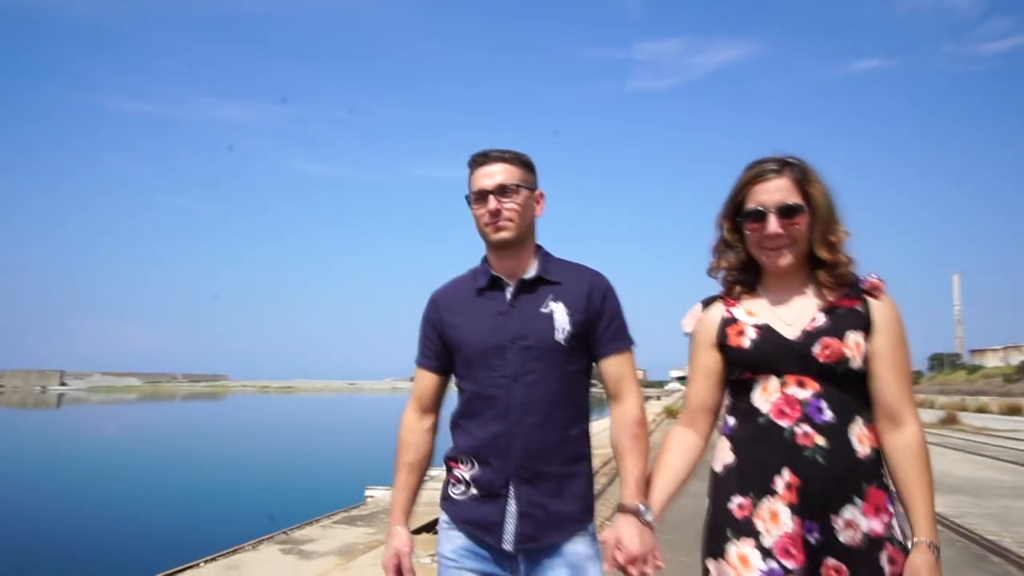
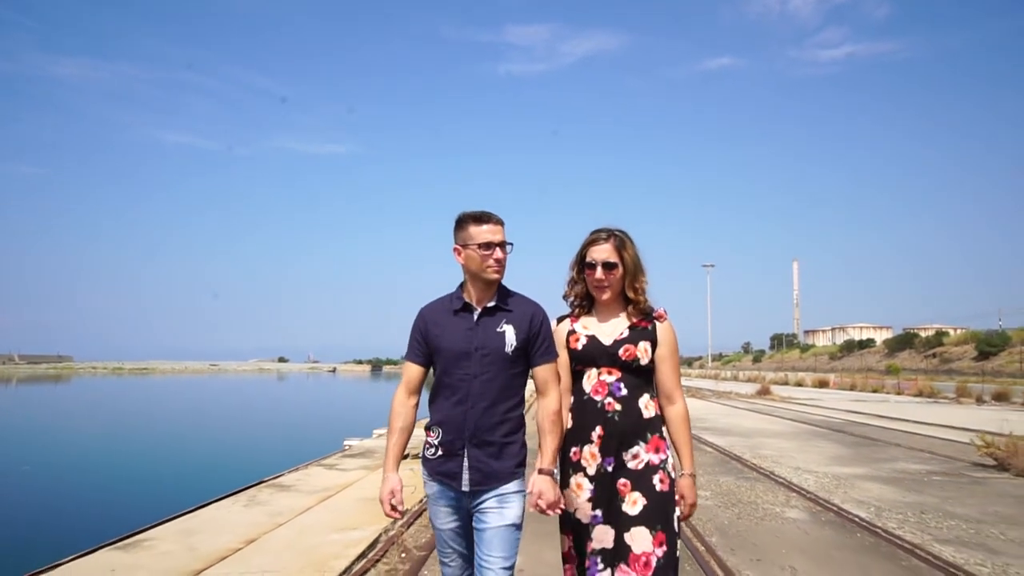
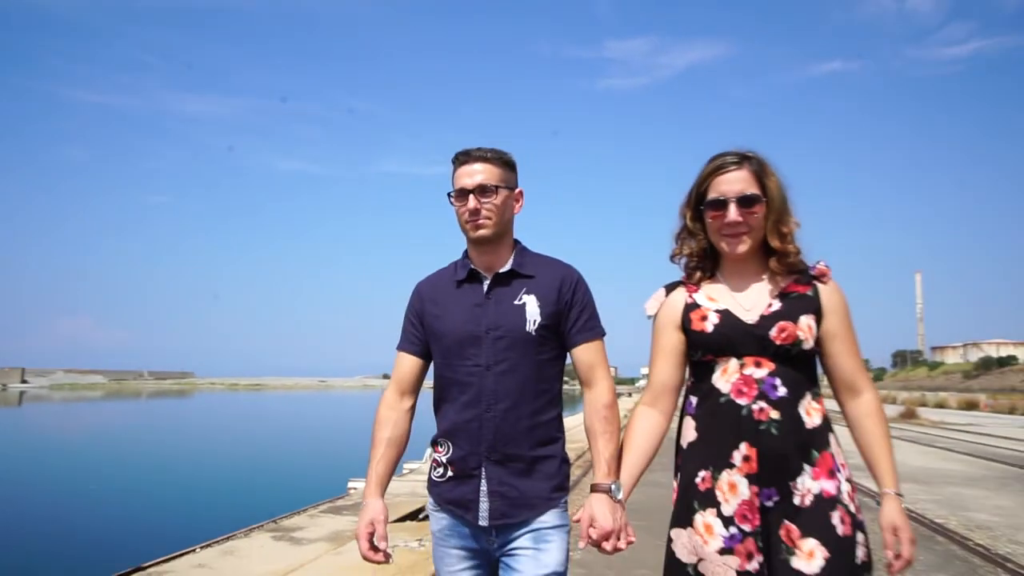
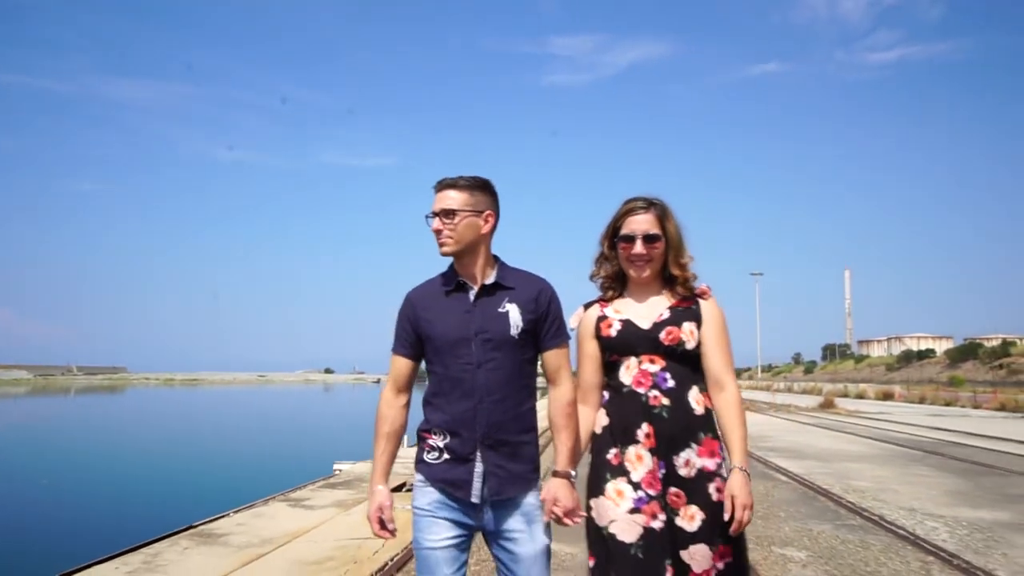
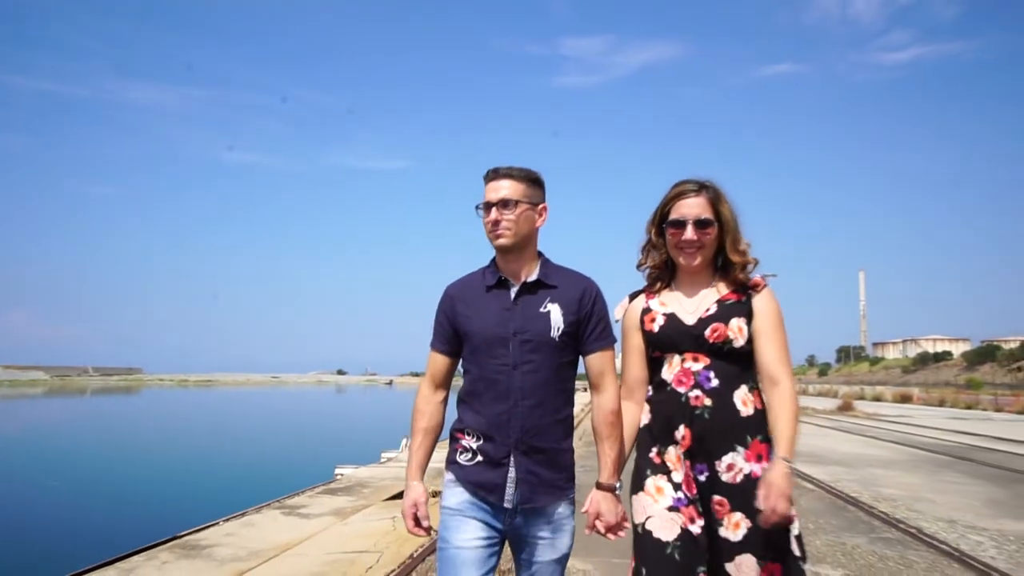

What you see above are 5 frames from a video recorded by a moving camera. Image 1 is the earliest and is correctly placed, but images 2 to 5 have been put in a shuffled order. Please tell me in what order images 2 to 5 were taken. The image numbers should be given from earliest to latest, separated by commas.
3, 5, 4, 2
